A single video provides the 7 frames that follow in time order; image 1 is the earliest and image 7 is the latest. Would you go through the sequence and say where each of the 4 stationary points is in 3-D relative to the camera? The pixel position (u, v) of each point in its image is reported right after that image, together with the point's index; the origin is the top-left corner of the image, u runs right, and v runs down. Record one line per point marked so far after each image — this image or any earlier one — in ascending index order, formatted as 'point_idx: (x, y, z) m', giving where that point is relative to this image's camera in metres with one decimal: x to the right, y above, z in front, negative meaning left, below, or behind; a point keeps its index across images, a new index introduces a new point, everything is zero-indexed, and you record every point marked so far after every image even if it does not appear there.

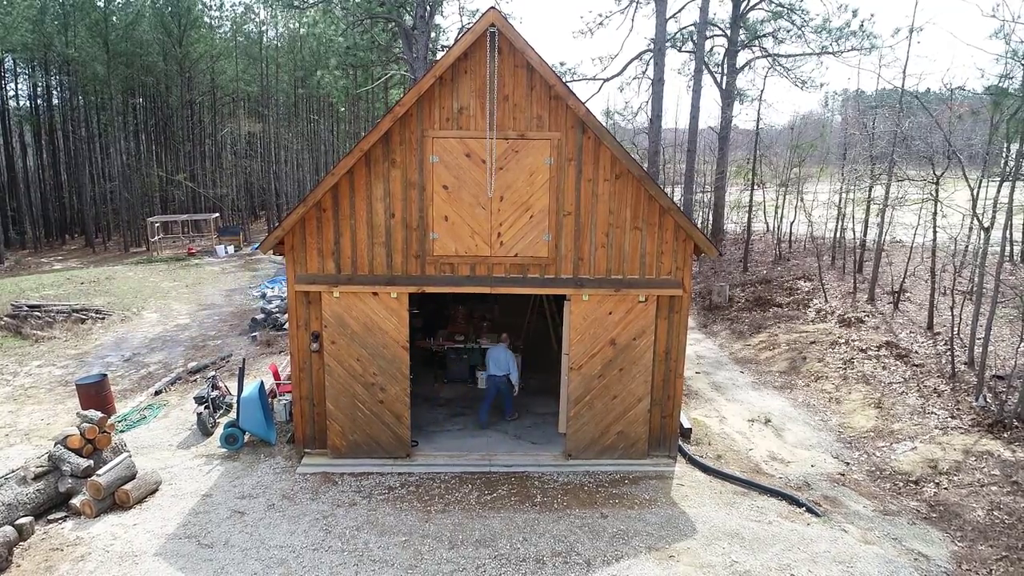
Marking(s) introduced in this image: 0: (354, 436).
0: (-2.1, -2.0, +8.4) m
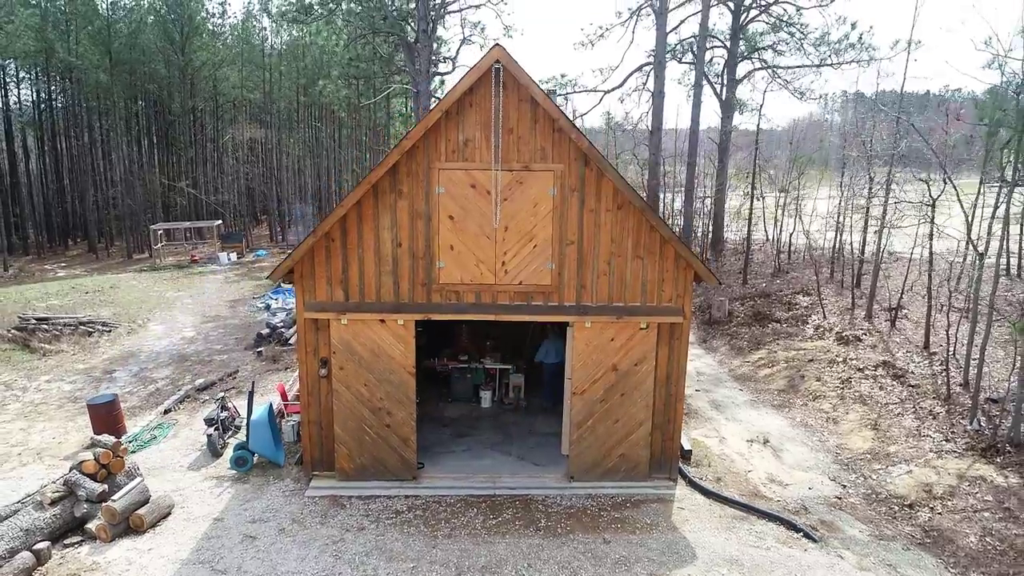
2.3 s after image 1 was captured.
0: (-2.0, -2.3, +8.6) m
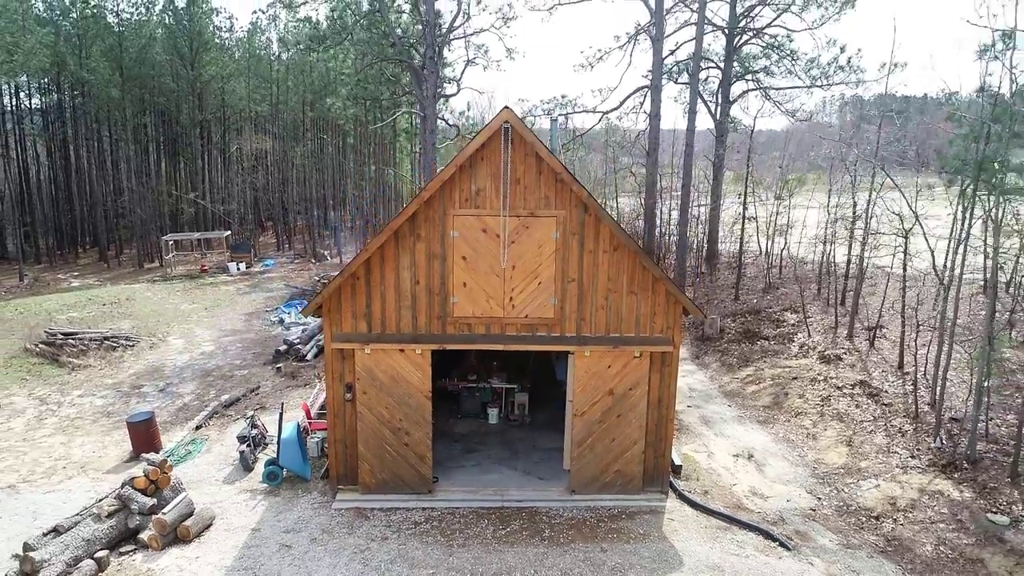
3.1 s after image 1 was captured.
0: (-1.9, -2.8, +9.5) m
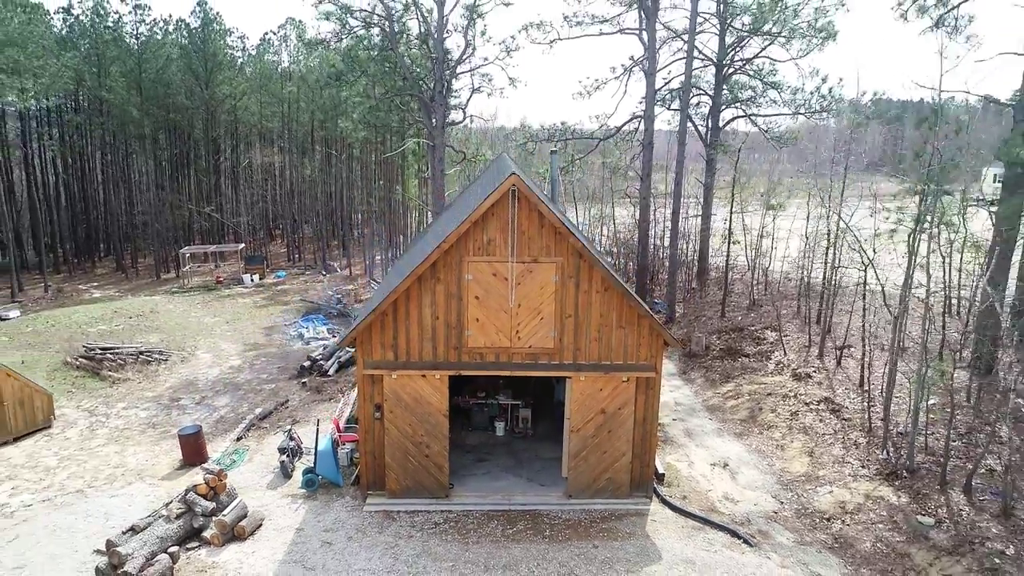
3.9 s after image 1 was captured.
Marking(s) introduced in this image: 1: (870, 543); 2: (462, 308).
0: (-1.8, -3.4, +11.0) m
1: (+5.4, -3.8, +9.4) m
2: (-0.8, -0.3, +10.5) m
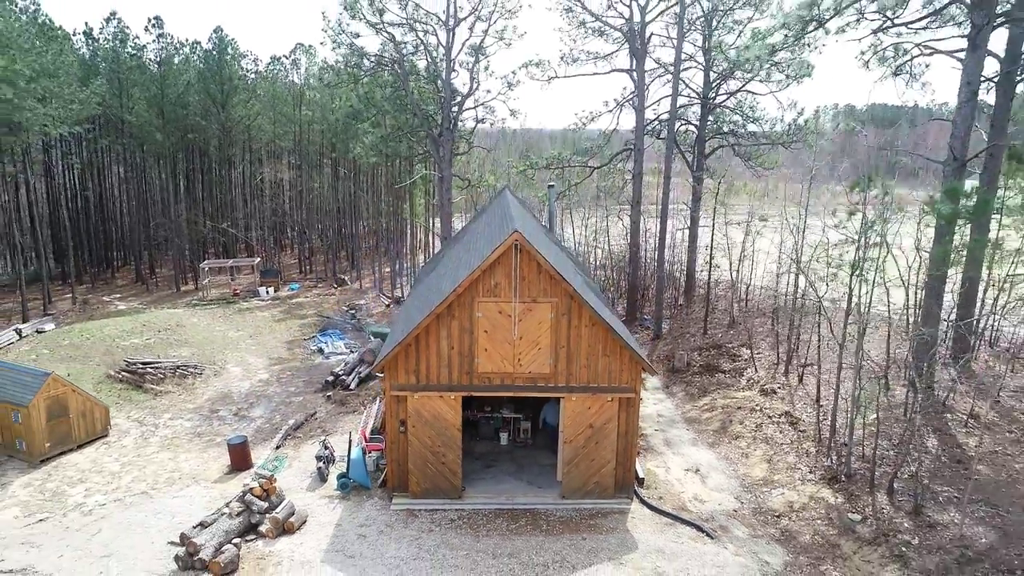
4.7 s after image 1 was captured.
0: (-1.8, -4.1, +13.1) m
1: (+5.4, -4.5, +11.5) m
2: (-0.8, -1.0, +12.5) m
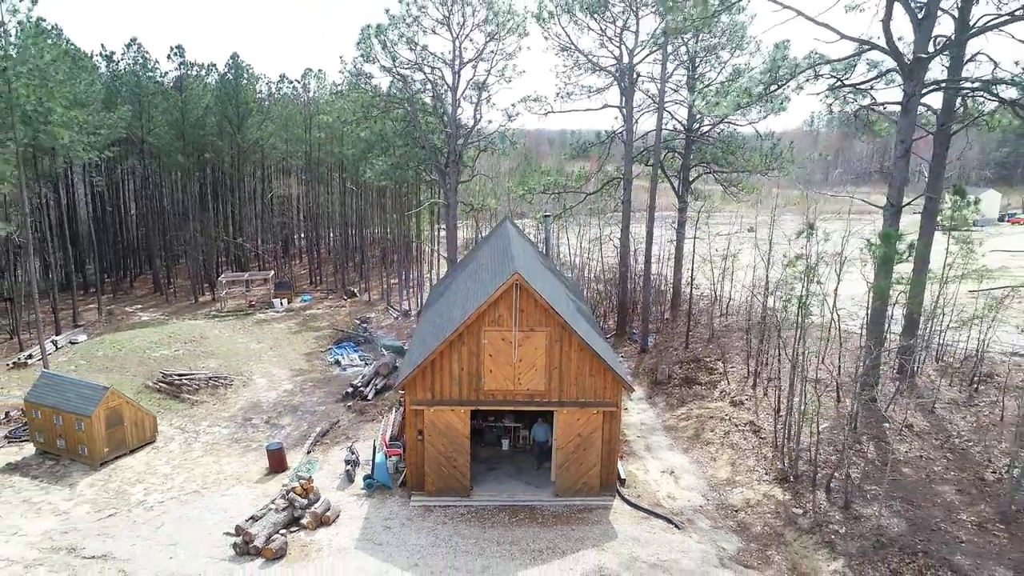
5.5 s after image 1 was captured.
0: (-1.8, -4.8, +15.4) m
1: (+5.4, -5.3, +13.8) m
2: (-0.8, -1.8, +14.9) m
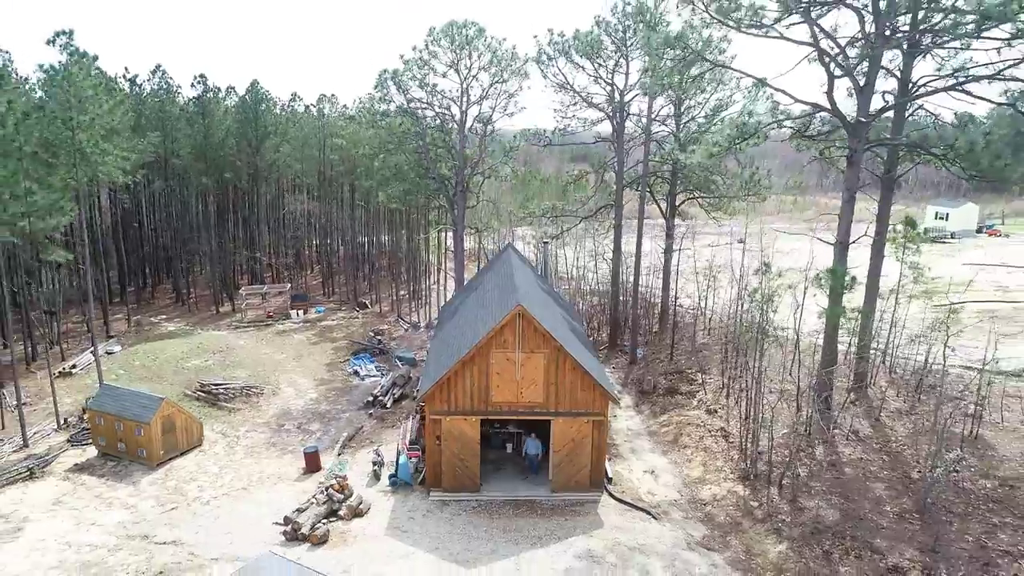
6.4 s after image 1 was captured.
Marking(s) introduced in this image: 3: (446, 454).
0: (-1.7, -5.6, +18.1) m
1: (+5.5, -6.1, +16.6) m
2: (-0.7, -2.6, +17.6) m
3: (-1.9, -4.8, +18.0) m
